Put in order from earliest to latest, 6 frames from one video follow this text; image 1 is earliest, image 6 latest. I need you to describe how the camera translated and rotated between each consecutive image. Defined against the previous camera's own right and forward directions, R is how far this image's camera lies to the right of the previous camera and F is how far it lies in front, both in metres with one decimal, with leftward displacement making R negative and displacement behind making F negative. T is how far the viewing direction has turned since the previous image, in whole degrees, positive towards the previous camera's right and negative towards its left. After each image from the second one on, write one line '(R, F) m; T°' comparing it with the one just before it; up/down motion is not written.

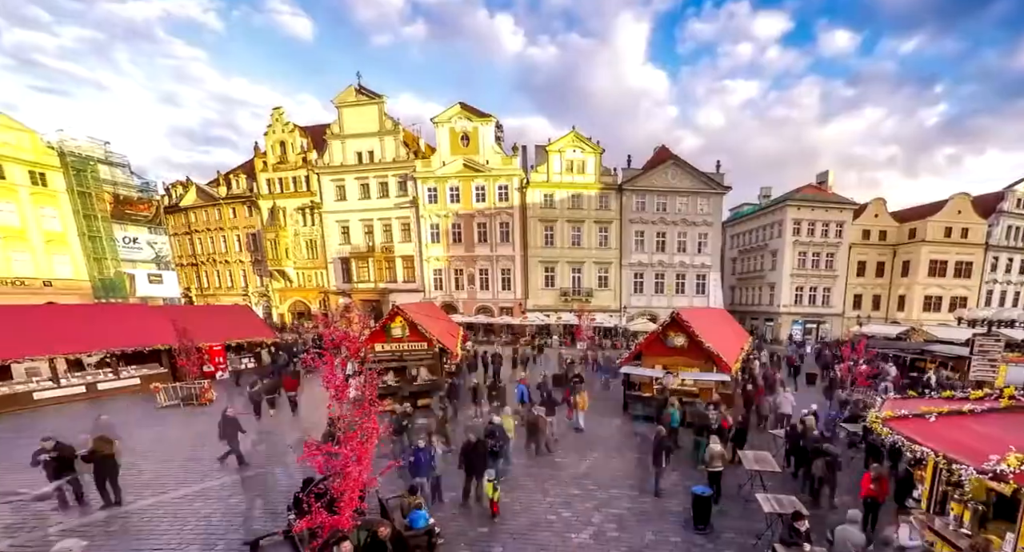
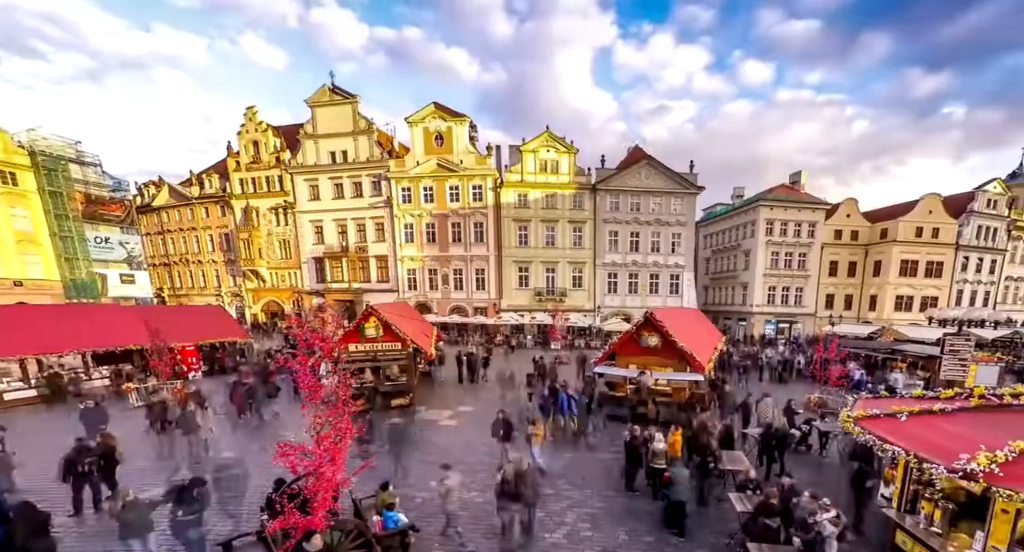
(+0.6, 0.0) m; 0°
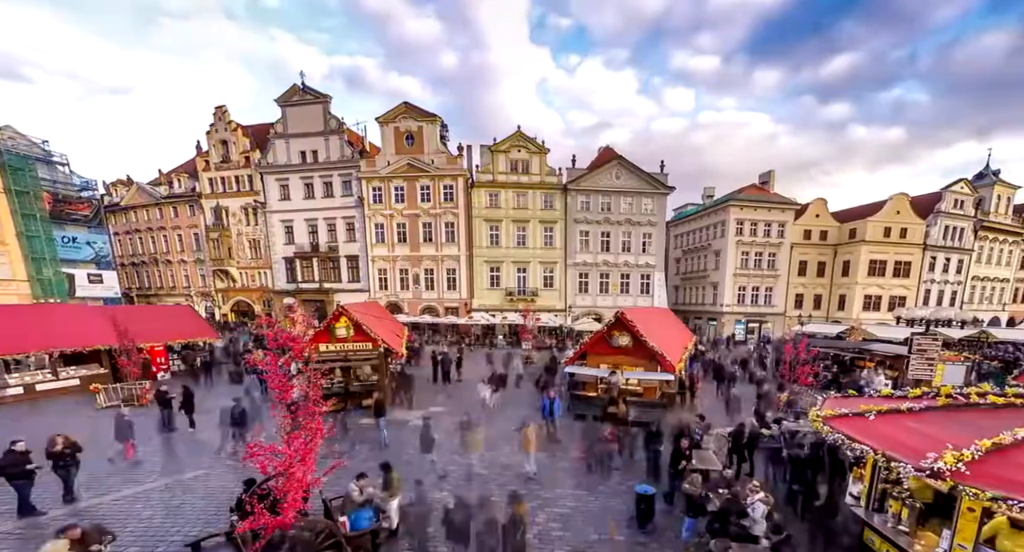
(+0.7, 0.0) m; 0°
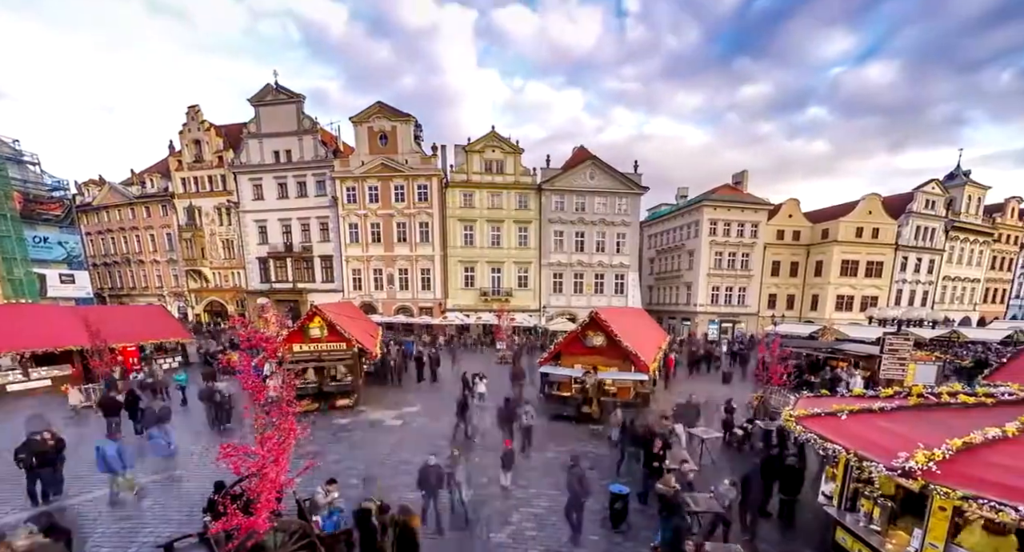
(+0.6, 0.0) m; 0°
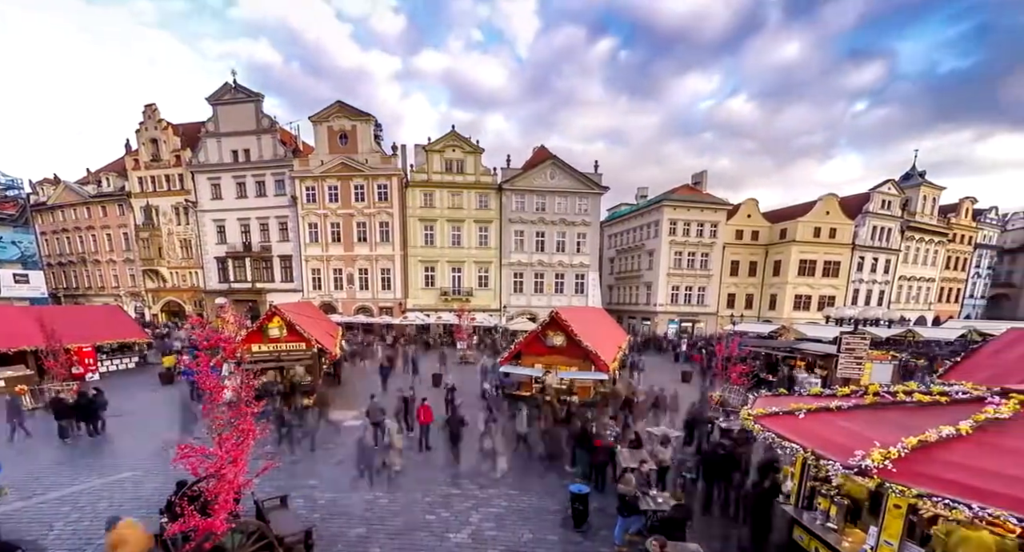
(+0.9, 0.0) m; 0°
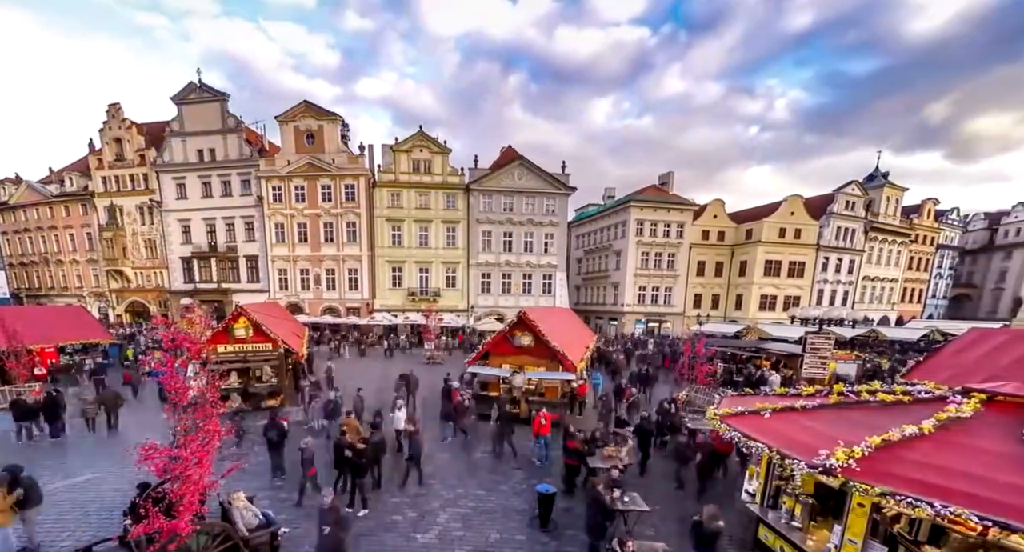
(+0.7, 0.0) m; 0°
